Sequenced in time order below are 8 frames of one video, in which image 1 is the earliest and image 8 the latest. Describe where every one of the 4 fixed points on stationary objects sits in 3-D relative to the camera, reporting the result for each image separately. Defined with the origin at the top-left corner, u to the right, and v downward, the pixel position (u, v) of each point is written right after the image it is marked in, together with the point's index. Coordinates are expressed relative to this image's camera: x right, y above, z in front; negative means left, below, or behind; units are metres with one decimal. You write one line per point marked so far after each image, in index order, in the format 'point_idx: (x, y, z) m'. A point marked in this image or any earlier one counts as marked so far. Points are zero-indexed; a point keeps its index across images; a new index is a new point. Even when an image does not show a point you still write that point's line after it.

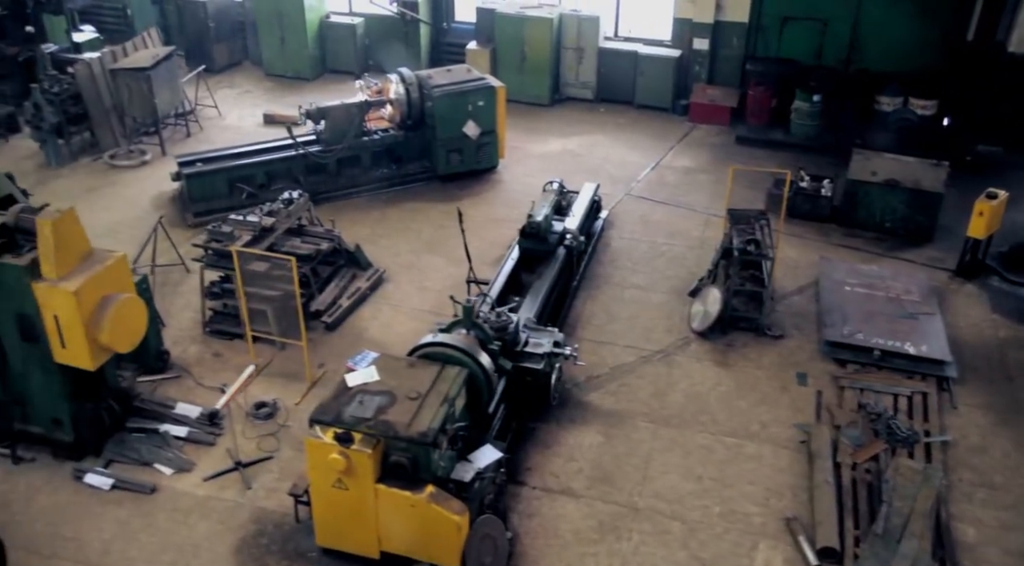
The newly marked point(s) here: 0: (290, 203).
0: (-1.8, +0.6, +6.6) m
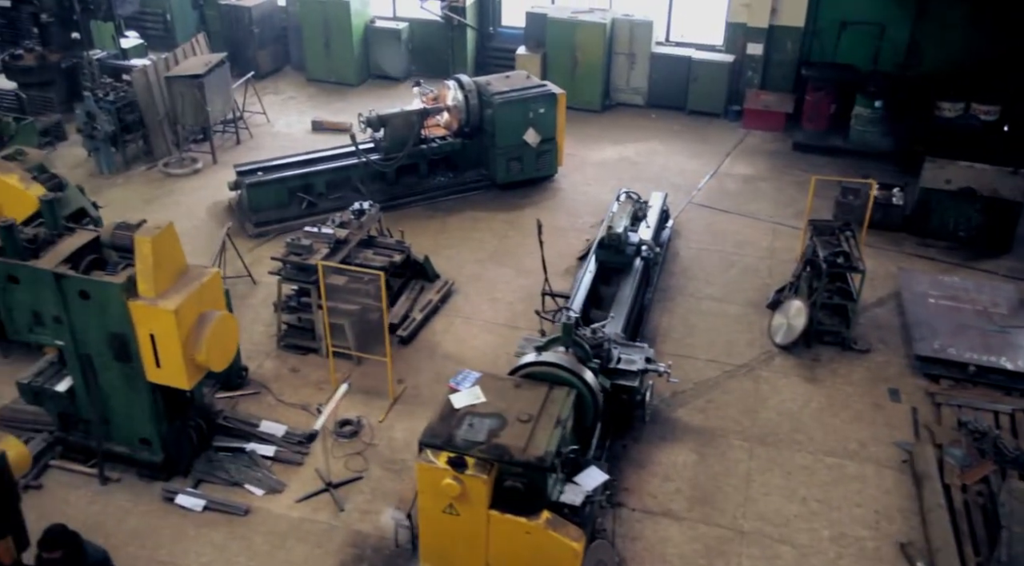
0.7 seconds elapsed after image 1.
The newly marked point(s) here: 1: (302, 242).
0: (-1.2, +0.5, +6.4) m
1: (-1.5, +0.3, +5.8) m
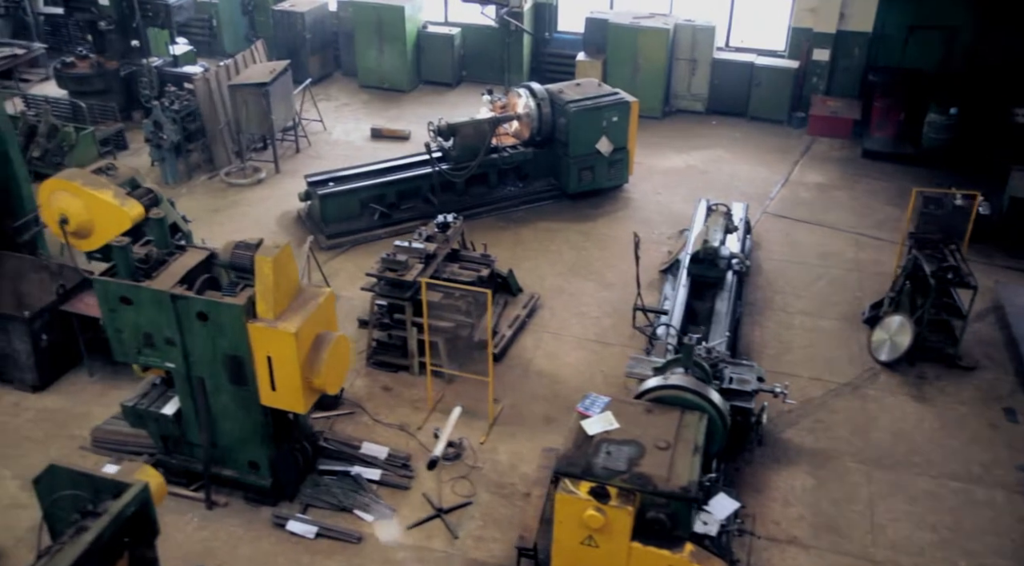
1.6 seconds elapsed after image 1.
0: (-0.5, +0.4, +6.3) m
1: (-0.8, +0.2, +5.7) m
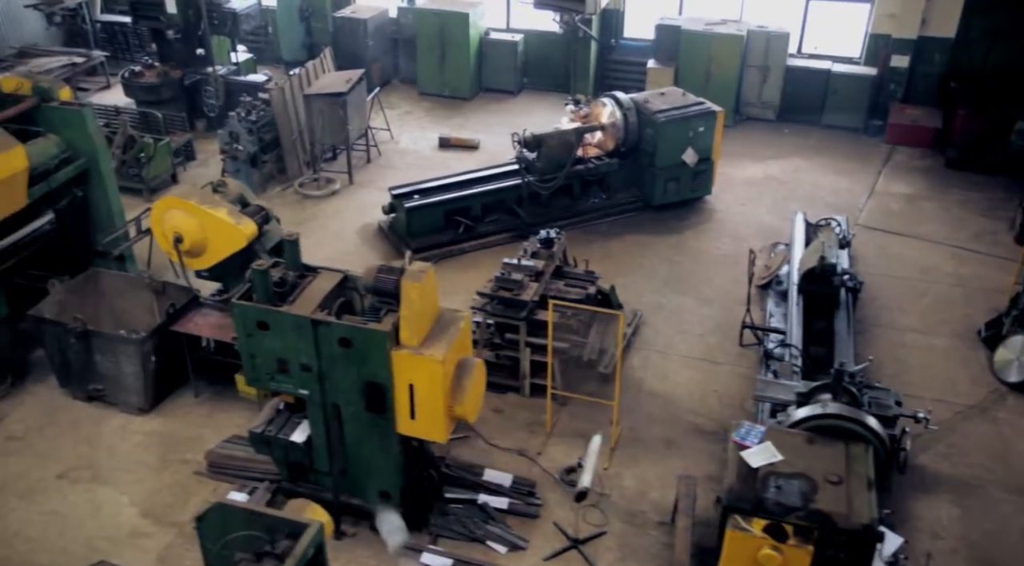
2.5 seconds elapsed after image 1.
0: (+0.3, +0.3, +6.1) m
1: (0.0, +0.1, +5.5) m
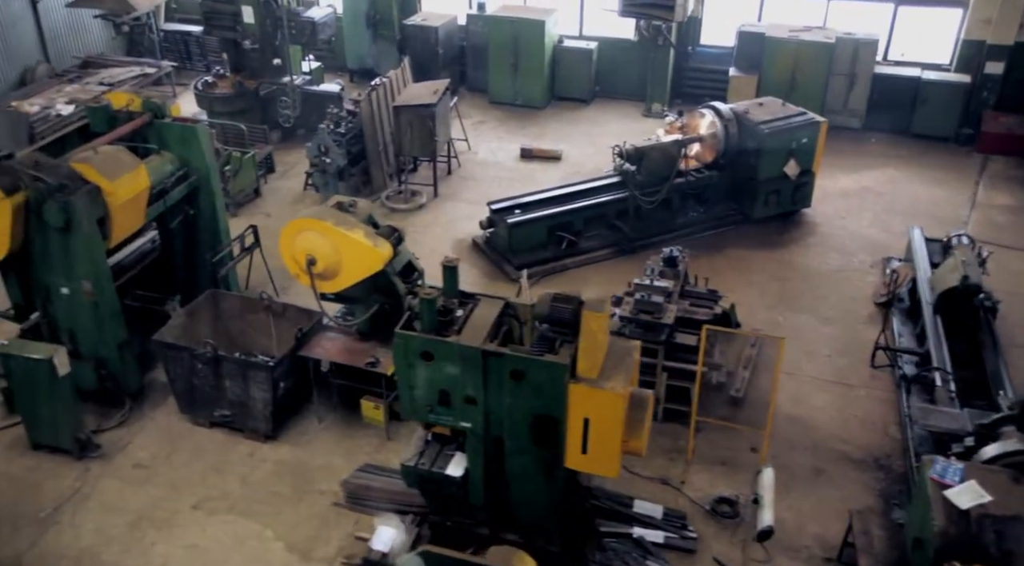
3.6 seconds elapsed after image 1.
0: (+1.2, +0.2, +6.0) m
1: (+0.9, -0.1, +5.3) m
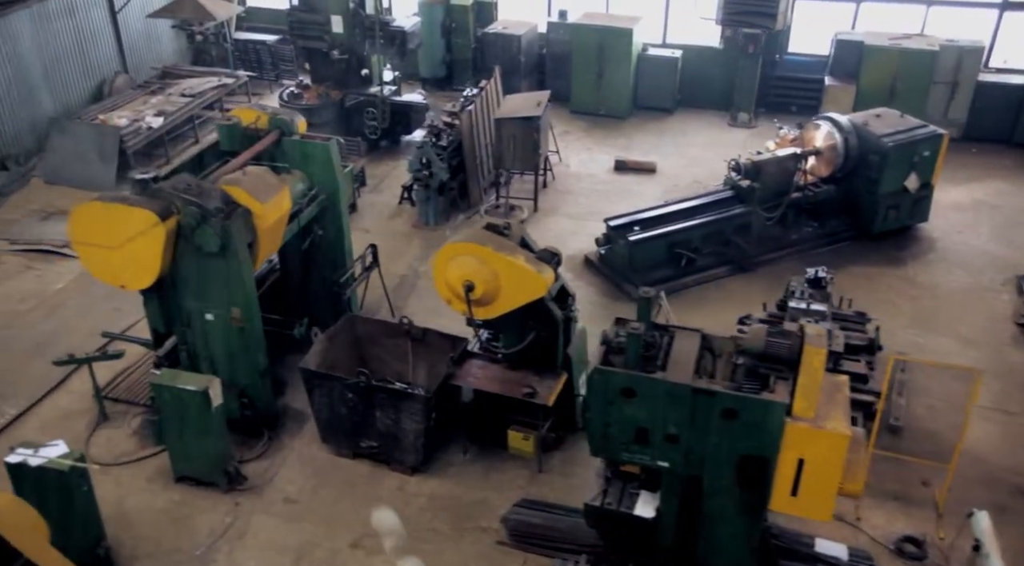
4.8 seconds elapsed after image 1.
0: (+2.1, 0.0, +5.7) m
1: (+1.8, -0.2, +5.1) m
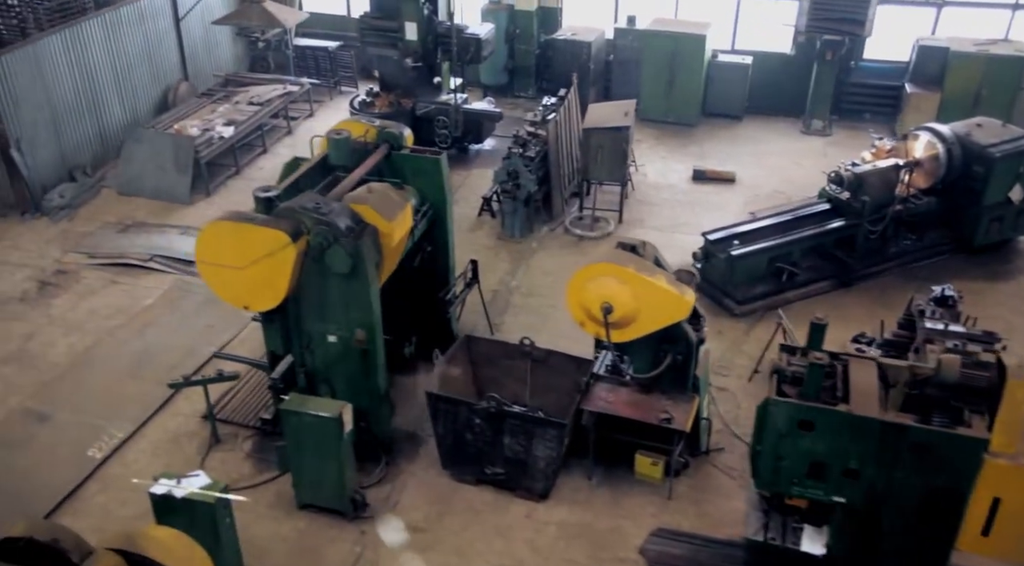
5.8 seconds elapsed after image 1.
0: (+2.9, -0.1, +5.5) m
1: (+2.6, -0.4, +4.9) m
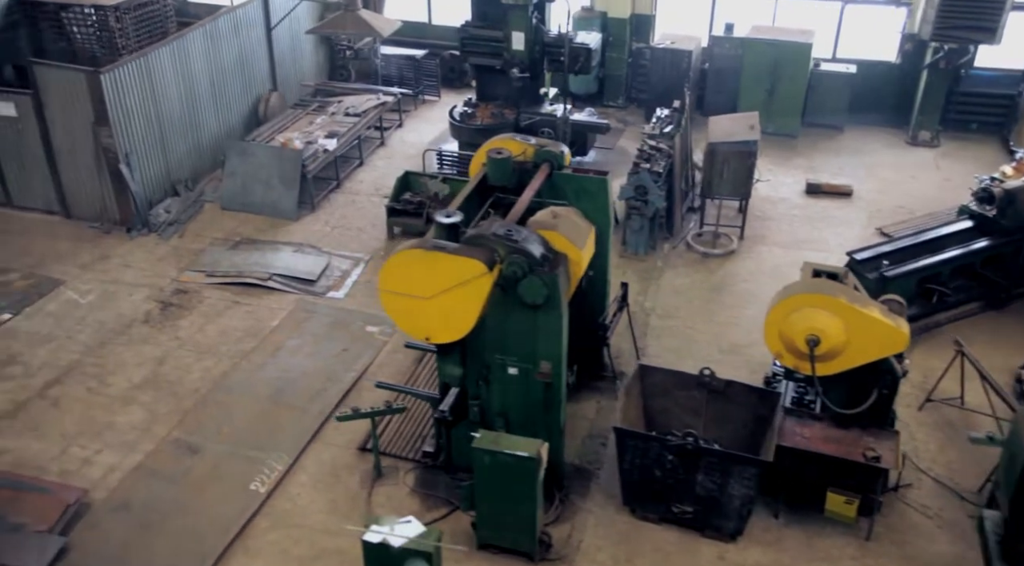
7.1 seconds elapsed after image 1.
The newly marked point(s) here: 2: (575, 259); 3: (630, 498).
0: (+4.0, -0.3, +5.2) m
1: (+3.7, -0.5, +4.6) m
2: (+0.4, +0.1, +4.6) m
3: (+0.7, -1.3, +4.8) m
